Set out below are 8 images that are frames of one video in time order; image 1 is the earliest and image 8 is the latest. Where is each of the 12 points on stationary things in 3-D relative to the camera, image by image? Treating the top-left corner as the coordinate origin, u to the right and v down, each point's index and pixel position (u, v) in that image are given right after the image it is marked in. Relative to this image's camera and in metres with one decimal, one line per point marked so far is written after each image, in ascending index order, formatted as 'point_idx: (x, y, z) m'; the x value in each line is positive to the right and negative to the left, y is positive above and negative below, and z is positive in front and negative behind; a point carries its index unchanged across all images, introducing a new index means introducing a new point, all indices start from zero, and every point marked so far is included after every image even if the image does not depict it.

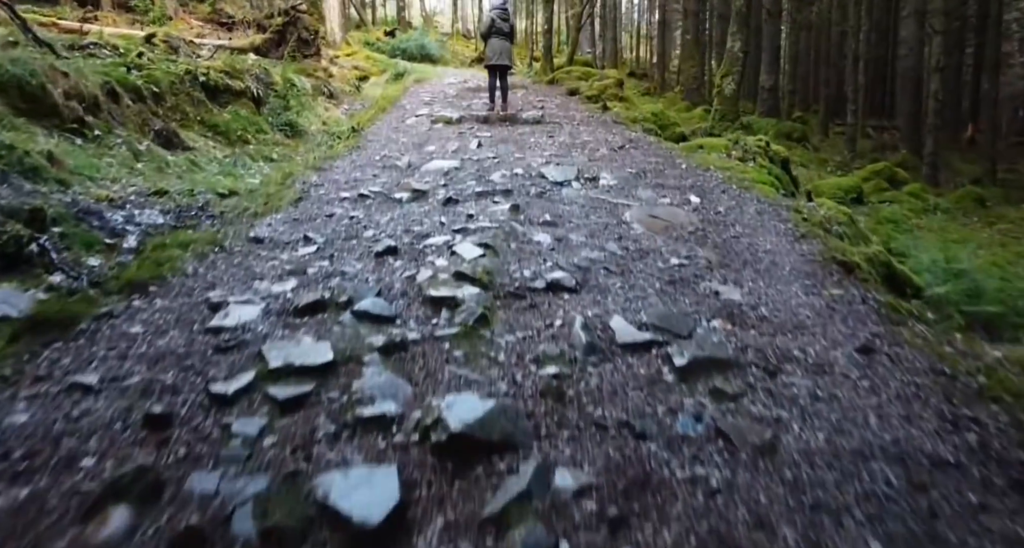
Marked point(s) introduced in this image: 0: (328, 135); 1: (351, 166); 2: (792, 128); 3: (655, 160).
0: (-4.1, +3.0, +11.9) m
1: (-1.8, +1.2, +6.0) m
2: (+7.4, +3.9, +14.1) m
3: (+1.7, +1.3, +6.2) m
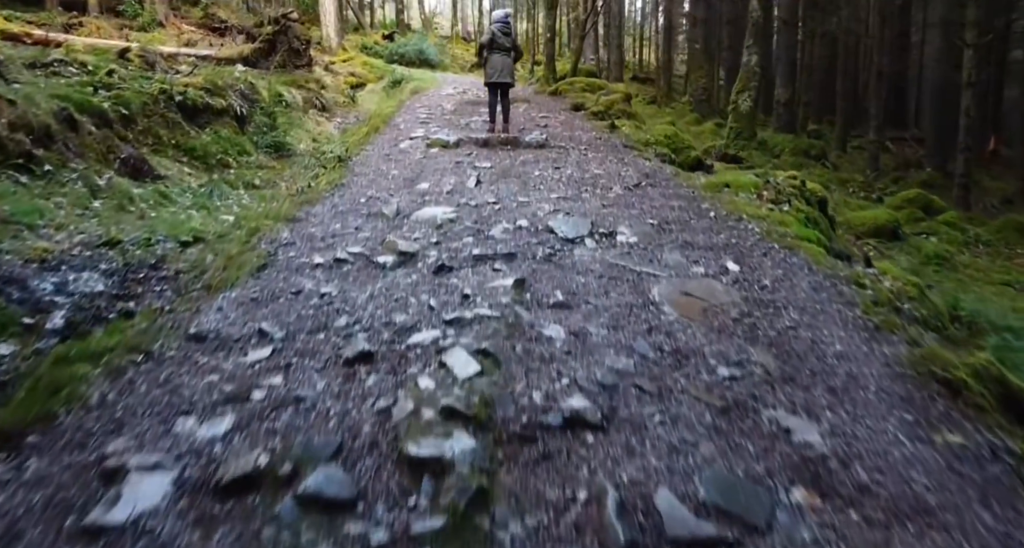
0: (-4.1, +2.4, +11.1) m
1: (-1.8, +0.6, +5.3) m
2: (+7.4, +3.3, +13.4) m
3: (+1.7, +0.7, +5.5) m
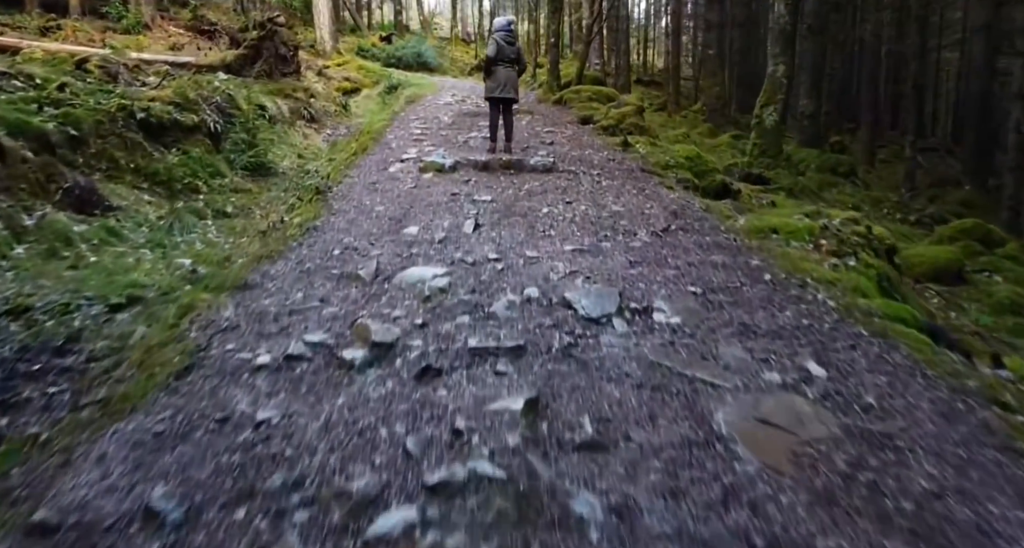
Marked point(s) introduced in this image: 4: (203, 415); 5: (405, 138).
0: (-4.0, +1.8, +10.1) m
1: (-1.7, 0.0, +4.3) m
2: (+7.5, +2.7, +12.4) m
3: (+1.7, +0.1, +4.5) m
4: (-1.5, -0.7, +2.6) m
5: (-2.1, +2.7, +10.7) m
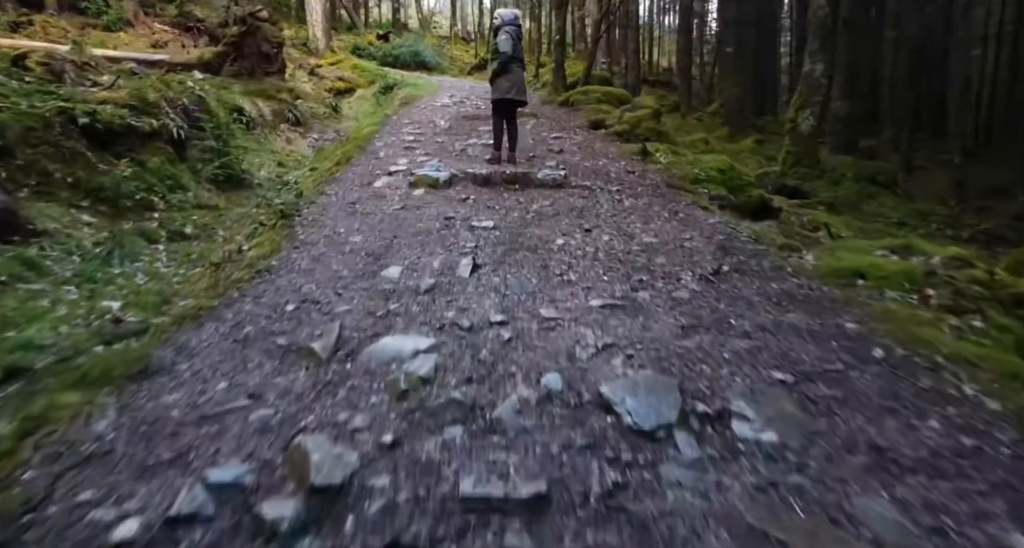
0: (-3.9, +1.4, +9.0) m
1: (-1.7, -0.4, +3.1) m
2: (+7.5, +2.2, +11.2) m
3: (+1.8, -0.3, +3.3) m
4: (-1.5, -1.1, +1.5) m
5: (-2.0, +2.3, +9.5) m
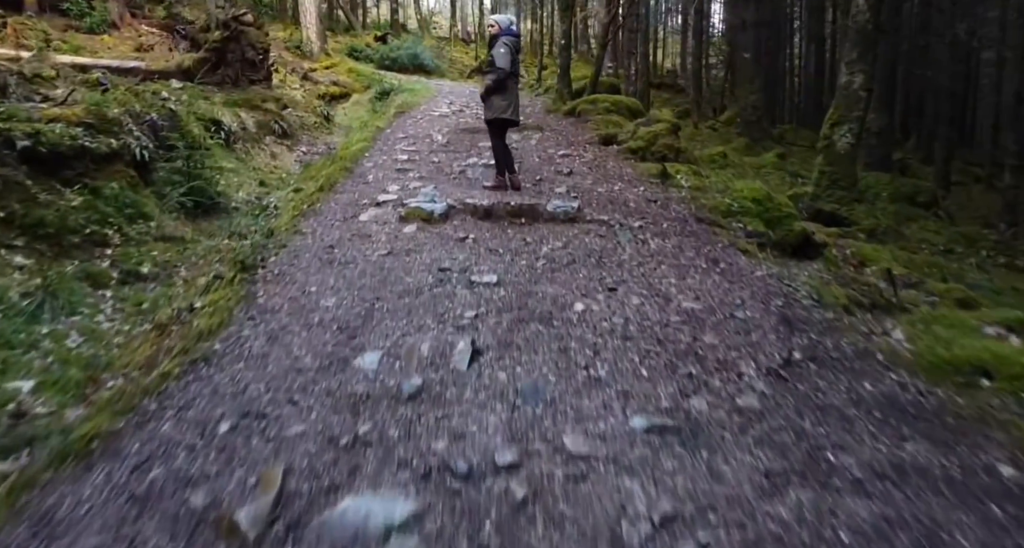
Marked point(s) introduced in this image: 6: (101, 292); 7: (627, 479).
0: (-3.9, +0.9, +8.0) m
1: (-1.6, -0.9, +2.2) m
2: (+7.6, +1.7, +10.3) m
3: (+1.9, -0.8, +2.4) m
4: (-1.4, -1.6, +0.5) m
5: (-2.0, +1.7, +8.6) m
6: (-4.3, -0.2, +5.5) m
7: (+0.5, -0.8, +2.3) m
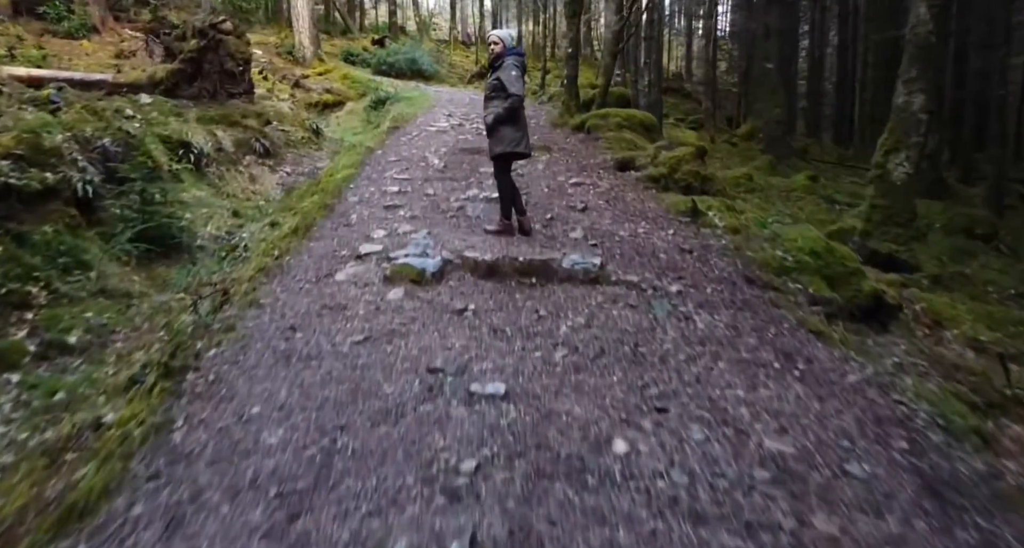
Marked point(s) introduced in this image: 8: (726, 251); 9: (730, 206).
0: (-3.8, +0.2, +6.9) m
1: (-1.5, -1.6, +1.0) m
2: (+7.7, +1.0, +9.1) m
3: (+1.9, -1.5, +1.2) m
4: (-1.3, -2.3, -0.6) m
5: (-1.9, +1.1, +7.4) m
6: (-4.2, -0.9, +4.4) m
7: (+0.6, -1.5, +1.1) m
8: (+2.3, +0.2, +5.7) m
9: (+3.0, +1.0, +7.4) m
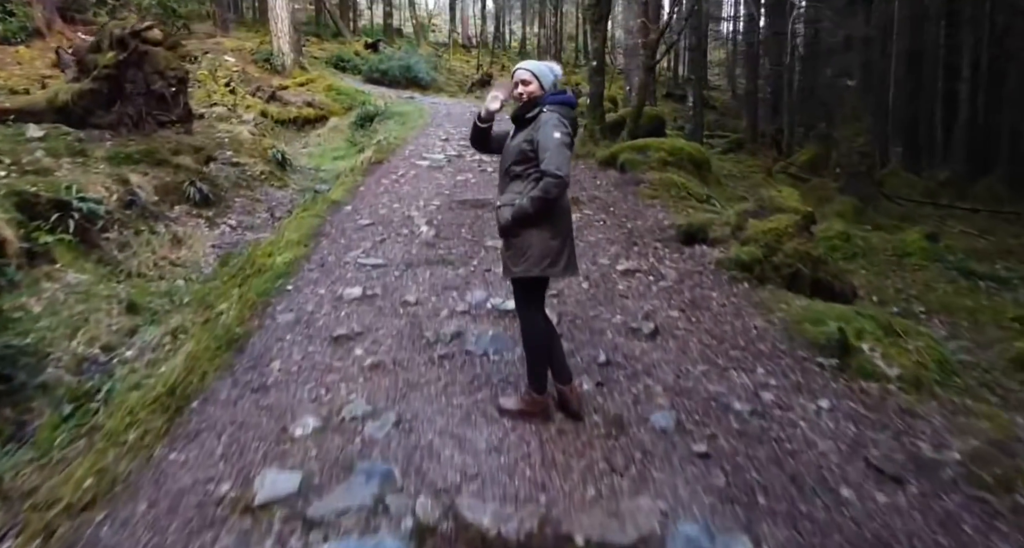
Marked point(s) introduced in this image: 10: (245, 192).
0: (-3.6, -1.2, +4.0) m
1: (-1.3, -3.0, -1.8) m
2: (+7.9, -0.4, +6.3) m
3: (+2.2, -2.9, -1.6) m
4: (-1.1, -3.7, -3.5) m
5: (-1.6, -0.4, +4.6) m
6: (-4.0, -2.3, +1.6) m
7: (+0.8, -2.9, -1.7) m
8: (+2.5, -1.2, +2.9) m
9: (+3.3, -0.4, +4.6) m
10: (-4.8, +1.5, +9.7) m
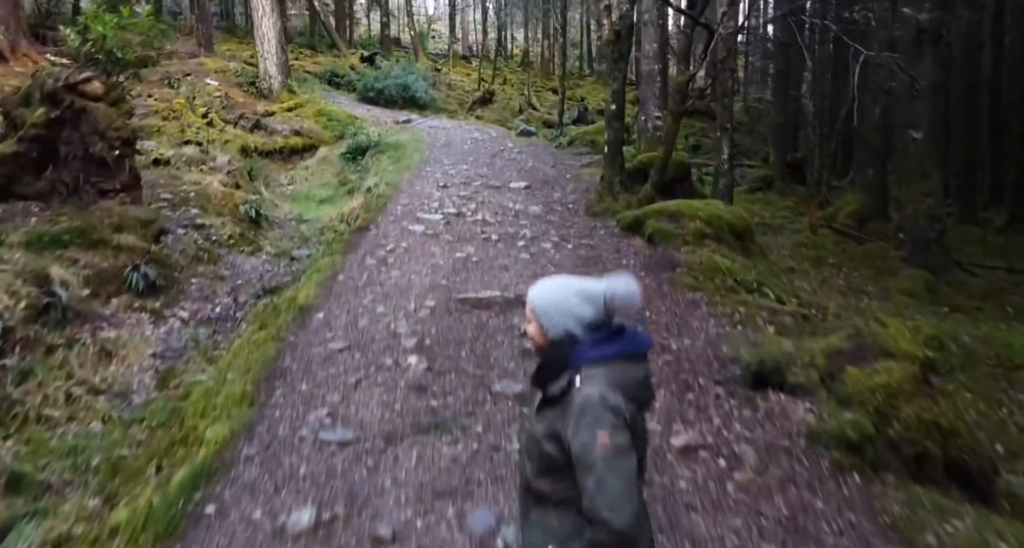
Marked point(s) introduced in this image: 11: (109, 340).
0: (-3.4, -2.7, +2.4) m
1: (-1.2, -4.4, -3.5) m
2: (+8.0, -1.9, +4.6) m
3: (+2.3, -4.3, -3.3) m
4: (-1.0, -5.1, -5.1) m
5: (-1.5, -1.8, +2.9) m
6: (-3.8, -3.7, -0.1) m
7: (+0.9, -4.3, -3.4) m
8: (+2.7, -2.6, +1.2) m
9: (+3.4, -1.9, +2.9) m
10: (-4.7, 0.0, +8.1) m
11: (-4.8, -0.9, +6.0) m
